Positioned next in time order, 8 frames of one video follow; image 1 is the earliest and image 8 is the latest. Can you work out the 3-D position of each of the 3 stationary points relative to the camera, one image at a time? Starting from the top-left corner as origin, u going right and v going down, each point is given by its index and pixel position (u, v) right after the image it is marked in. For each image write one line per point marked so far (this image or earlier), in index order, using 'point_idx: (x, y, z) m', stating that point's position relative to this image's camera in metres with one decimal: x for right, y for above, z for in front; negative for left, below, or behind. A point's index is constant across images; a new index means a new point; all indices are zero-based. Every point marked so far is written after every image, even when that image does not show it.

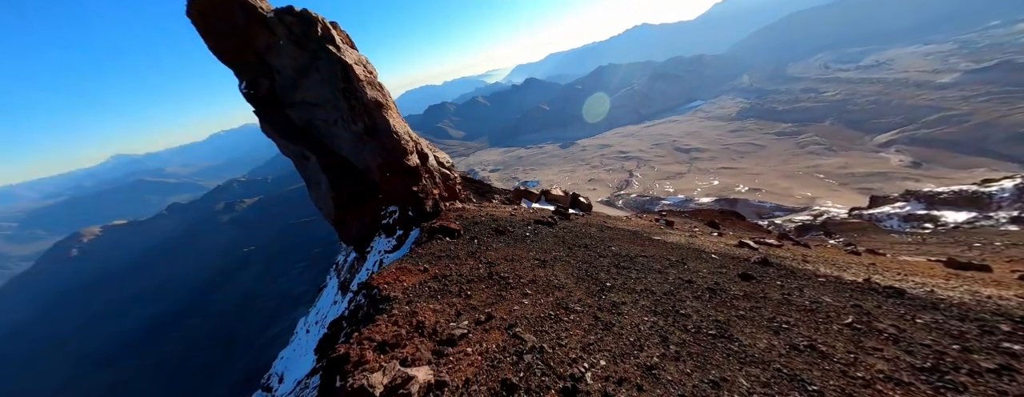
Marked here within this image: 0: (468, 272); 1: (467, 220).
0: (-2.5, -1.7, +12.1) m
1: (-3.8, -0.2, +17.9) m
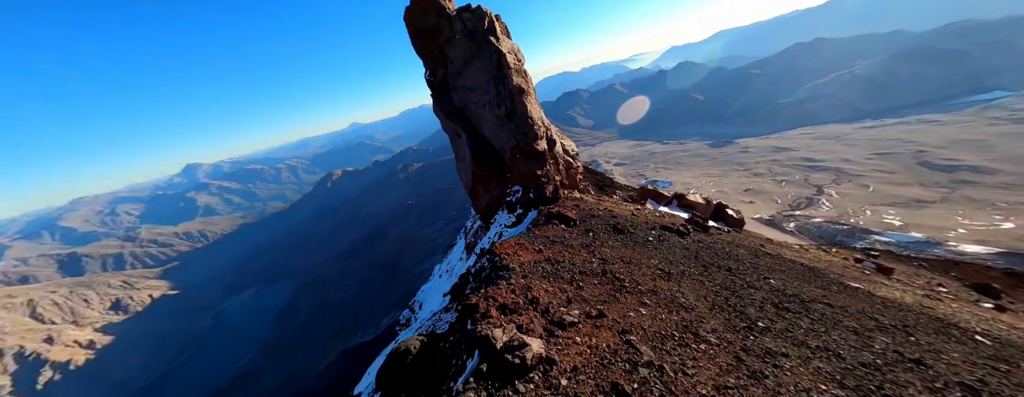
0: (+2.7, -2.6, +11.6) m
1: (+3.8, -0.8, +17.3) m
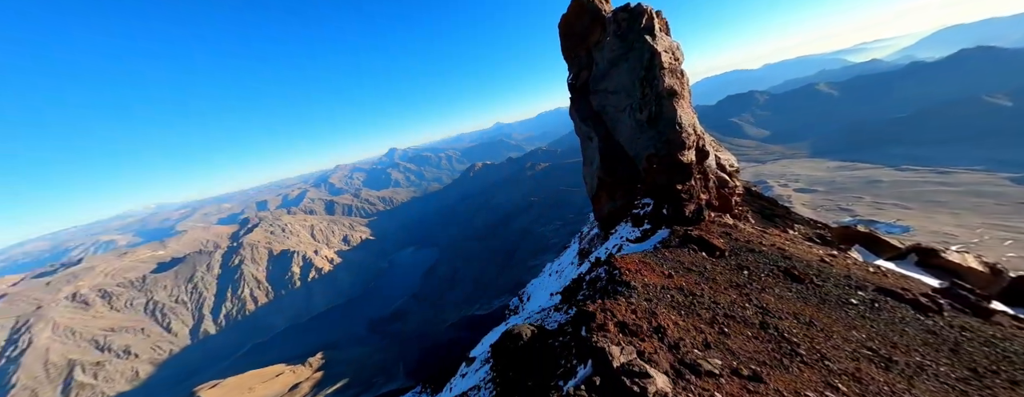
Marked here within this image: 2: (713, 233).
0: (+7.2, -3.5, +9.4) m
1: (+10.9, -2.2, +14.1) m
2: (+10.5, -1.7, +15.3) m
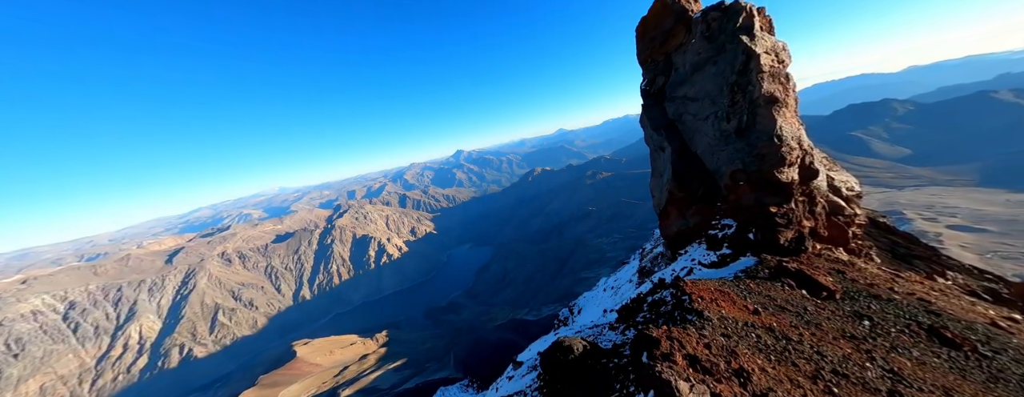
0: (+9.2, -4.5, +7.7) m
1: (+13.9, -3.5, +11.6) m
2: (+13.7, -3.1, +12.9) m
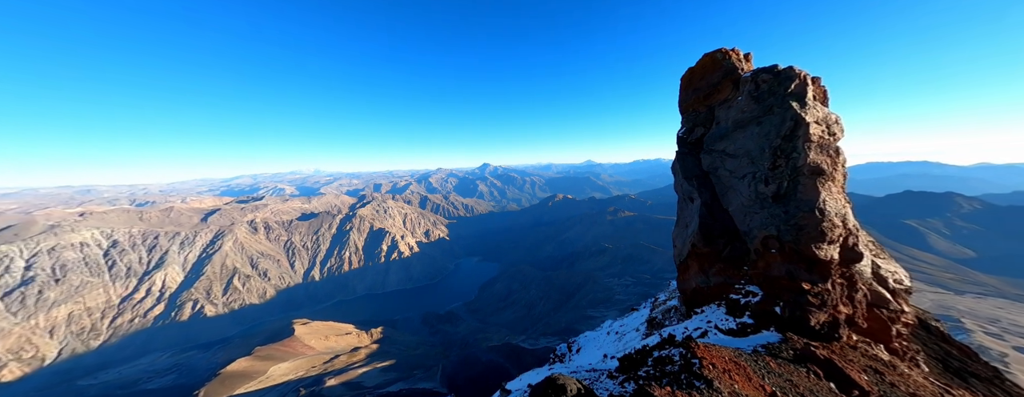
0: (+8.9, -7.1, +6.9) m
1: (+13.9, -7.4, +10.5) m
2: (+13.9, -7.0, +11.8) m
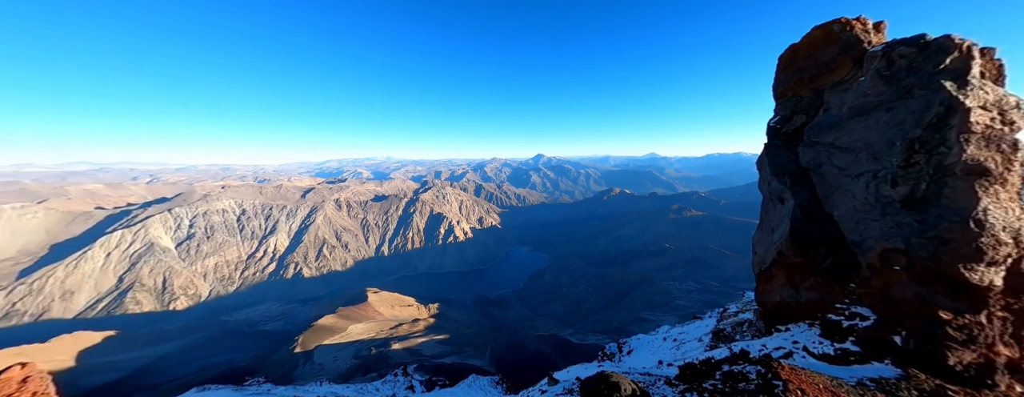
0: (+11.0, -7.2, +5.1) m
1: (+16.5, -7.5, +7.7) m
2: (+16.8, -7.1, +9.0) m
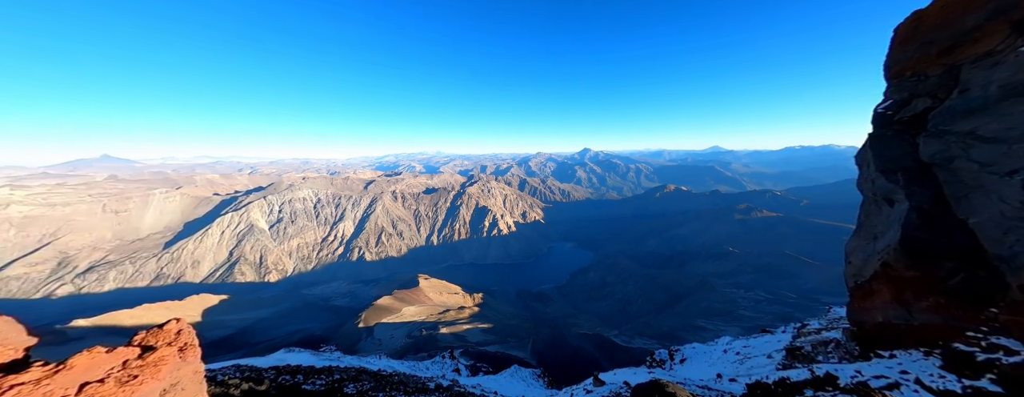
0: (+13.3, -7.0, +2.5) m
1: (+19.2, -7.5, +4.1) m
2: (+19.7, -7.0, +5.3) m
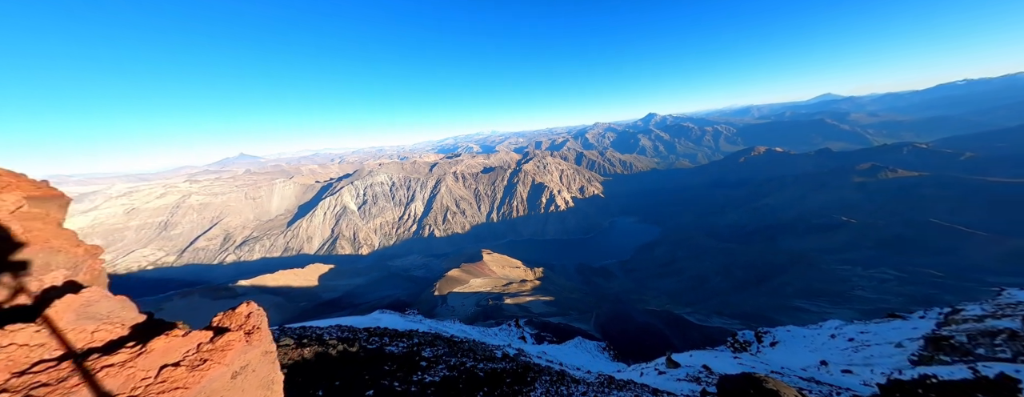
0: (+16.4, -4.6, -4.2) m
1: (+22.5, -4.7, -3.7) m
2: (+23.2, -4.2, -2.7) m
